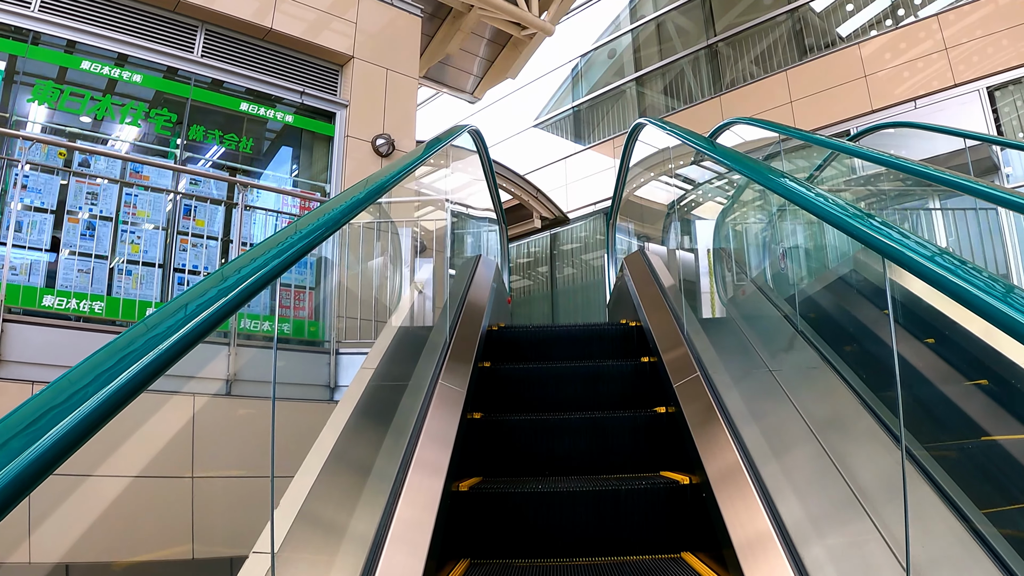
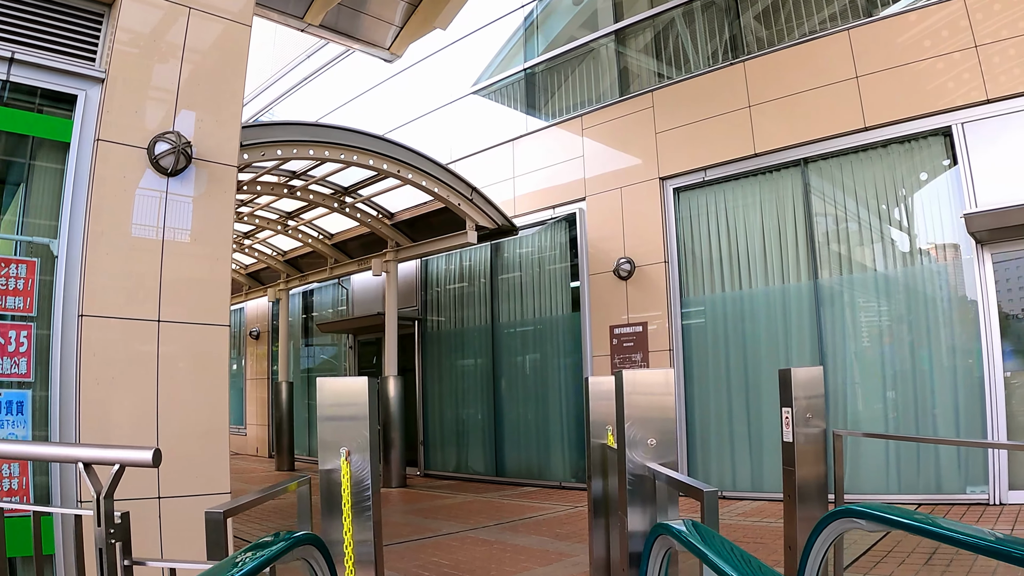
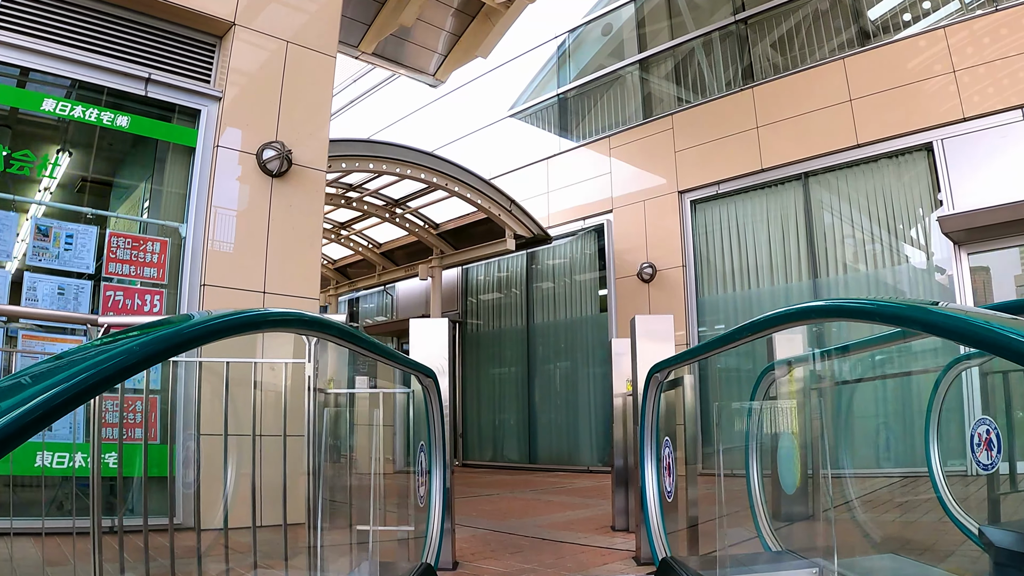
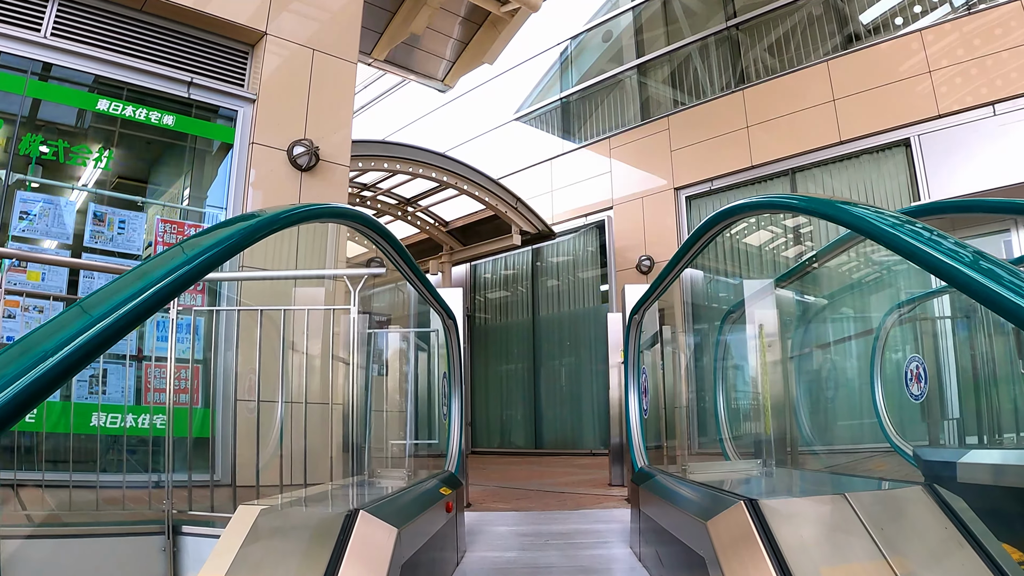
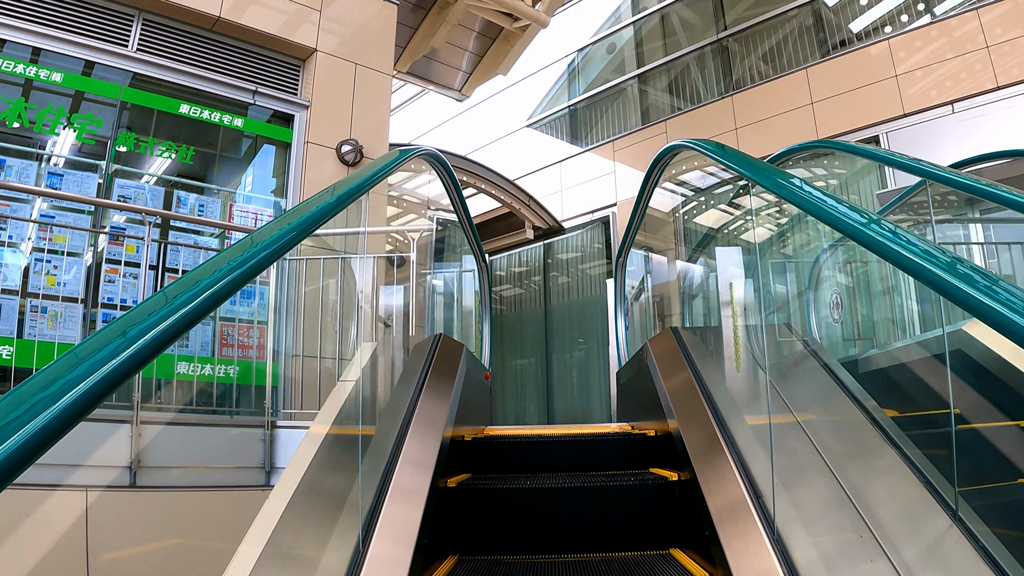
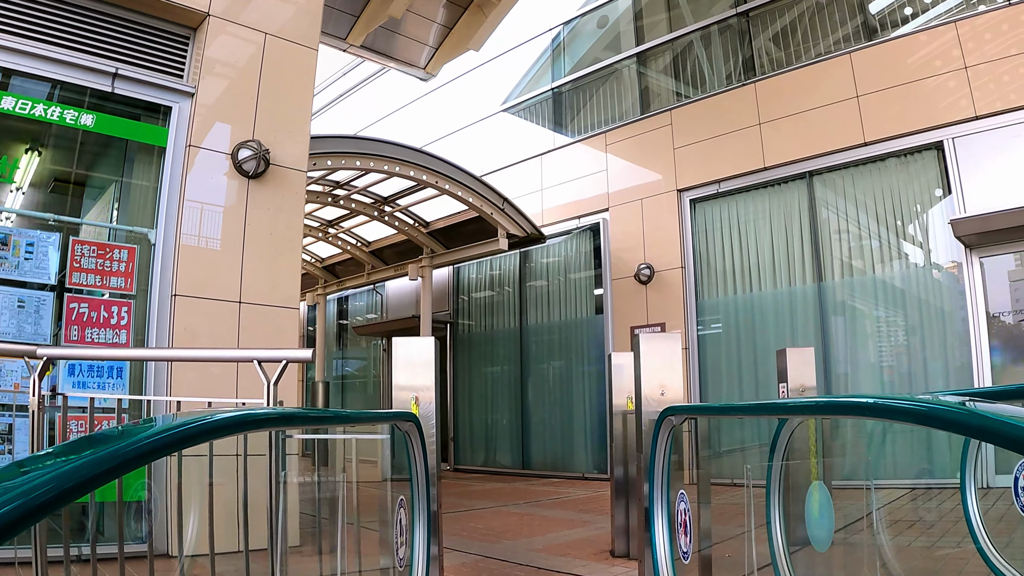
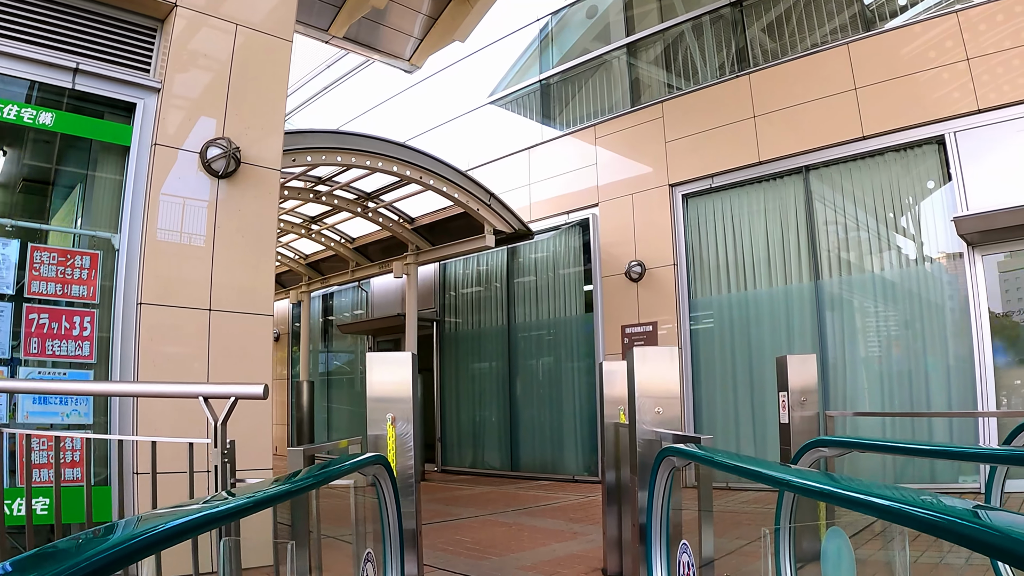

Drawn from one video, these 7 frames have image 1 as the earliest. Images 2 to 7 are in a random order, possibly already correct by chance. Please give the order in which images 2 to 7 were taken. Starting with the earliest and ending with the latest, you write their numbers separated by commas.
5, 4, 3, 6, 7, 2
